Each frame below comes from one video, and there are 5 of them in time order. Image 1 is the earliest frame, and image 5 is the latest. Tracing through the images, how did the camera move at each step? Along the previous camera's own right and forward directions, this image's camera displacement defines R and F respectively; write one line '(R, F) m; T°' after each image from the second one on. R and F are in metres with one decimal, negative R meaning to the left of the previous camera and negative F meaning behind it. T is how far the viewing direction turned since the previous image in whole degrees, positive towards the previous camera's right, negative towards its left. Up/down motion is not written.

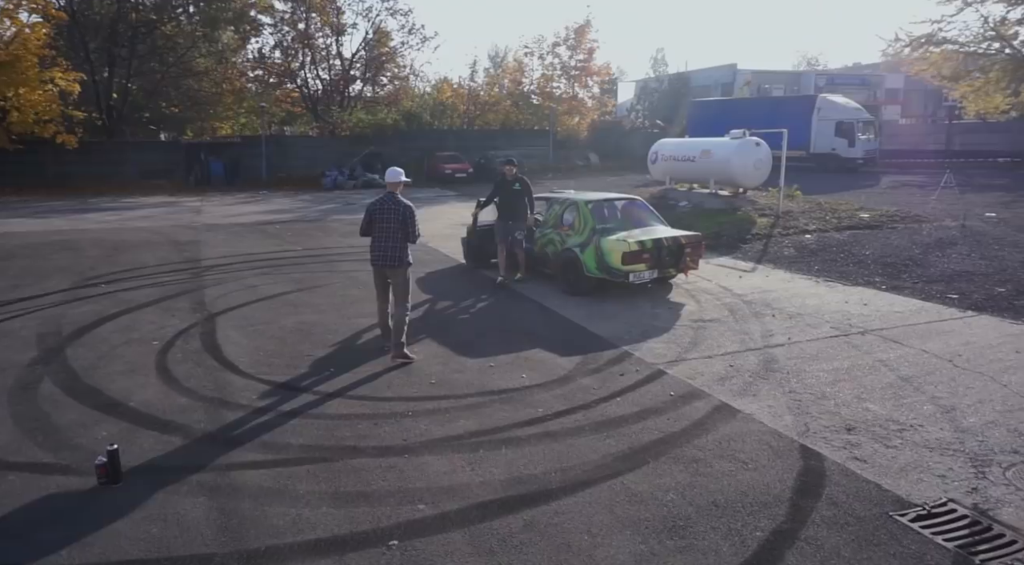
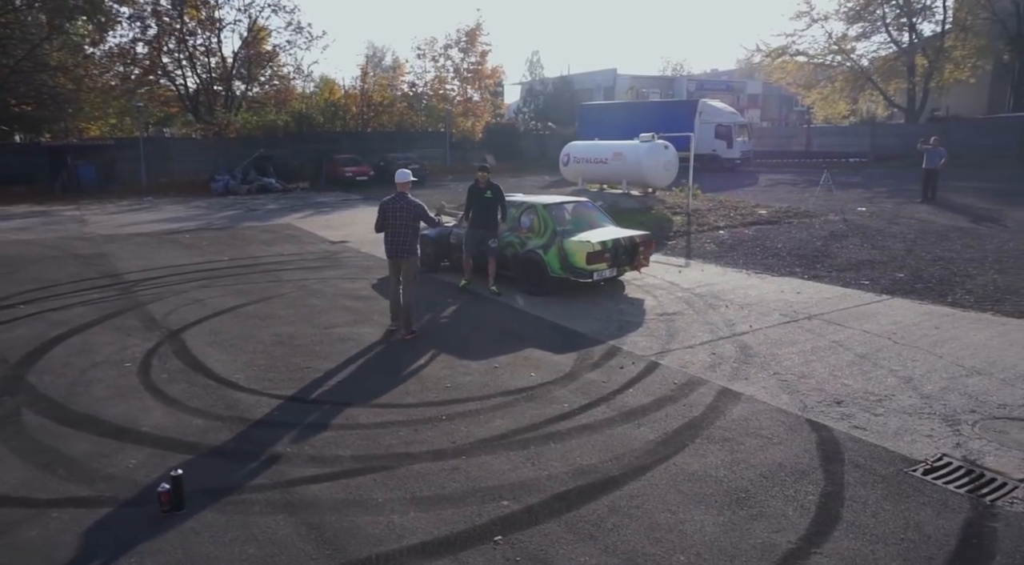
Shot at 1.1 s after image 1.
(-1.2, -0.1) m; +10°
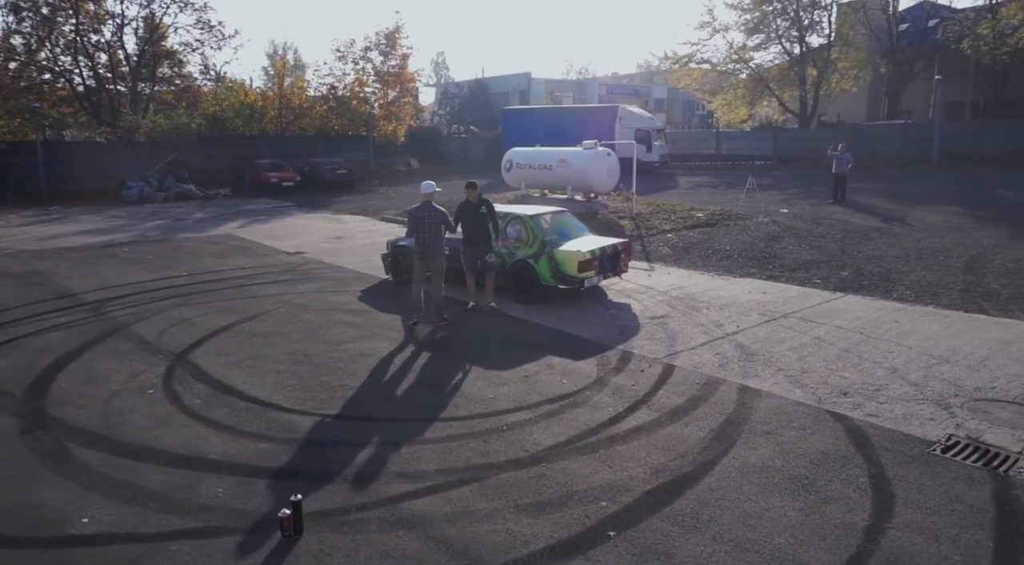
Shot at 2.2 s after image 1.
(-1.3, -0.2) m; +8°
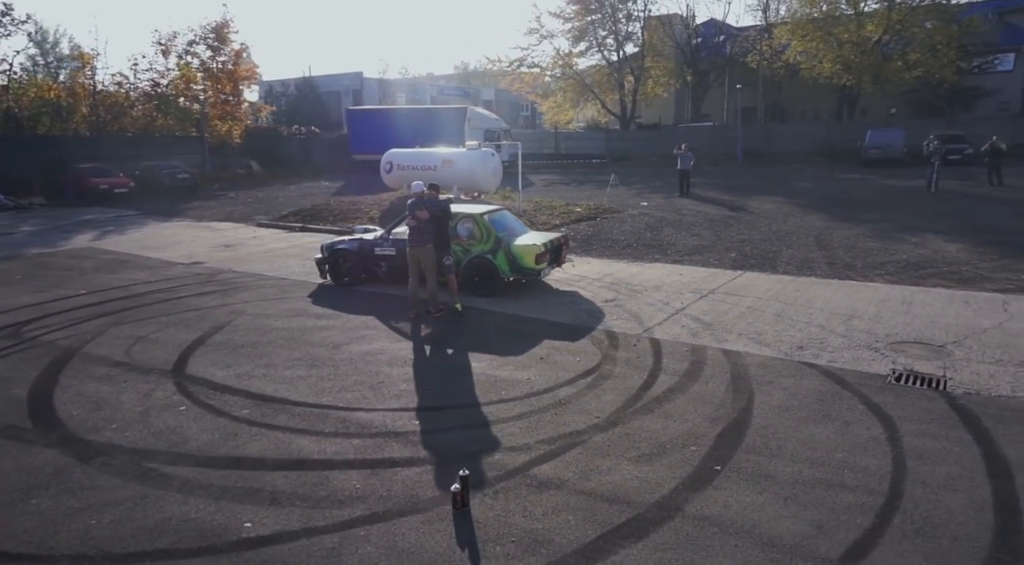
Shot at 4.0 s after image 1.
(-2.2, -0.3) m; +15°
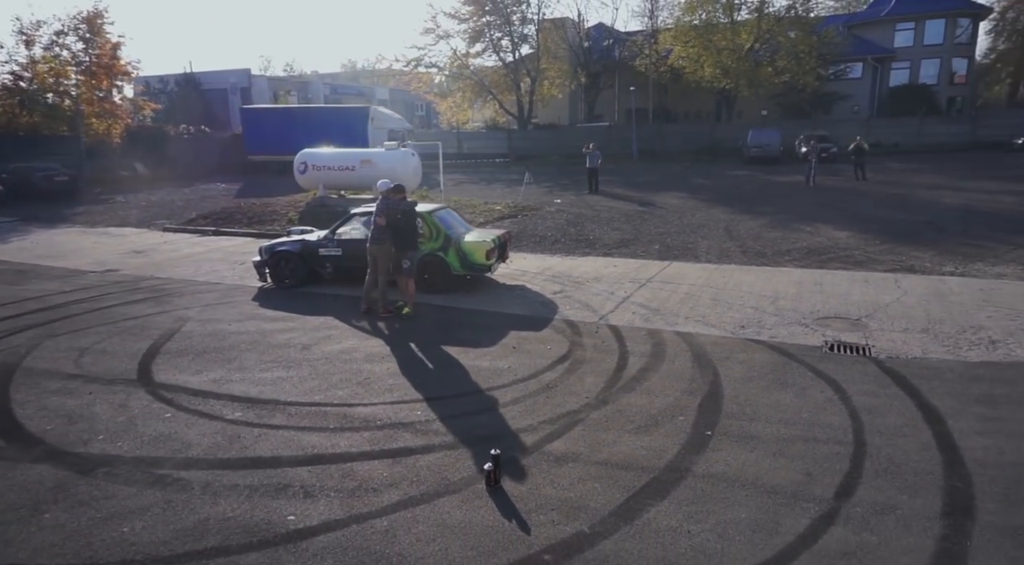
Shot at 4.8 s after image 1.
(-0.9, -0.2) m; +9°
